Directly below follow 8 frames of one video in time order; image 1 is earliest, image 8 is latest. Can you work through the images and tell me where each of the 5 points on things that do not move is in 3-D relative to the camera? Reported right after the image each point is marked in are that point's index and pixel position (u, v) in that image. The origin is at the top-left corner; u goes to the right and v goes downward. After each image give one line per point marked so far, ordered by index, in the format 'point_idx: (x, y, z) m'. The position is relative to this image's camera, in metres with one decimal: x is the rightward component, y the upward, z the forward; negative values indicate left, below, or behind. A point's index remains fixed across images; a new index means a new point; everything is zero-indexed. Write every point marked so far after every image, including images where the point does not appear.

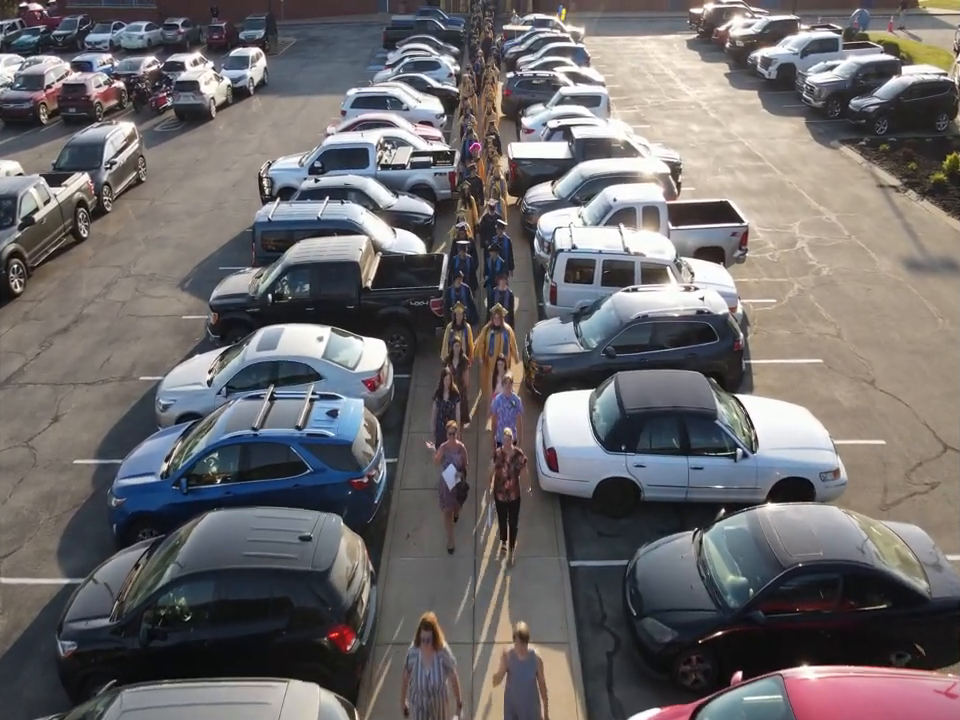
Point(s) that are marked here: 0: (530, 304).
0: (+0.9, +1.0, +15.7) m
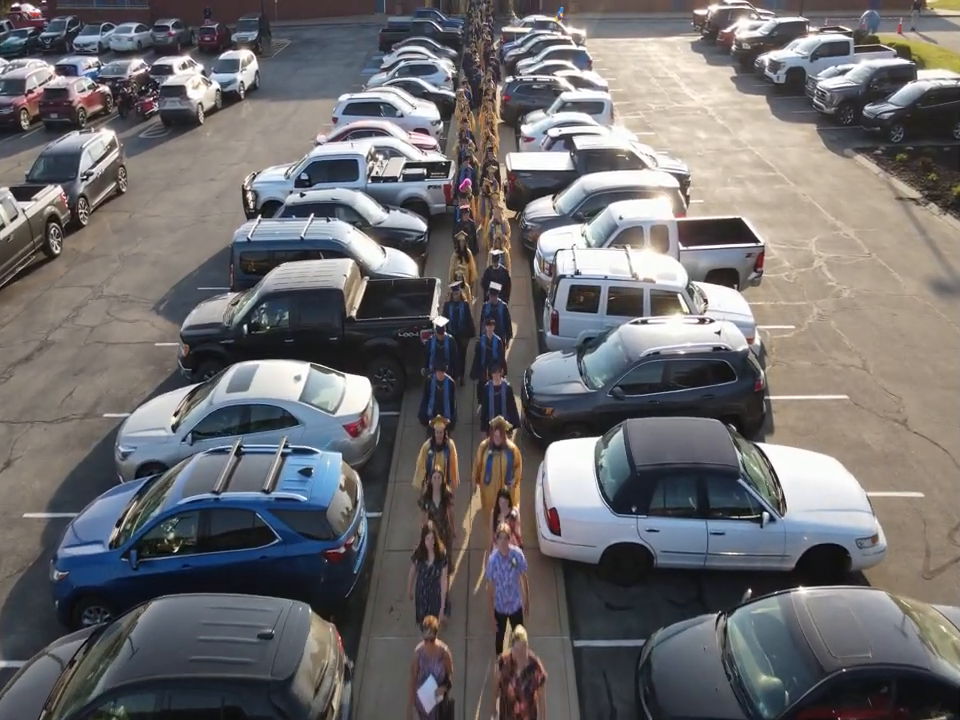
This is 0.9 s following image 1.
0: (+0.8, +0.4, +14.5) m
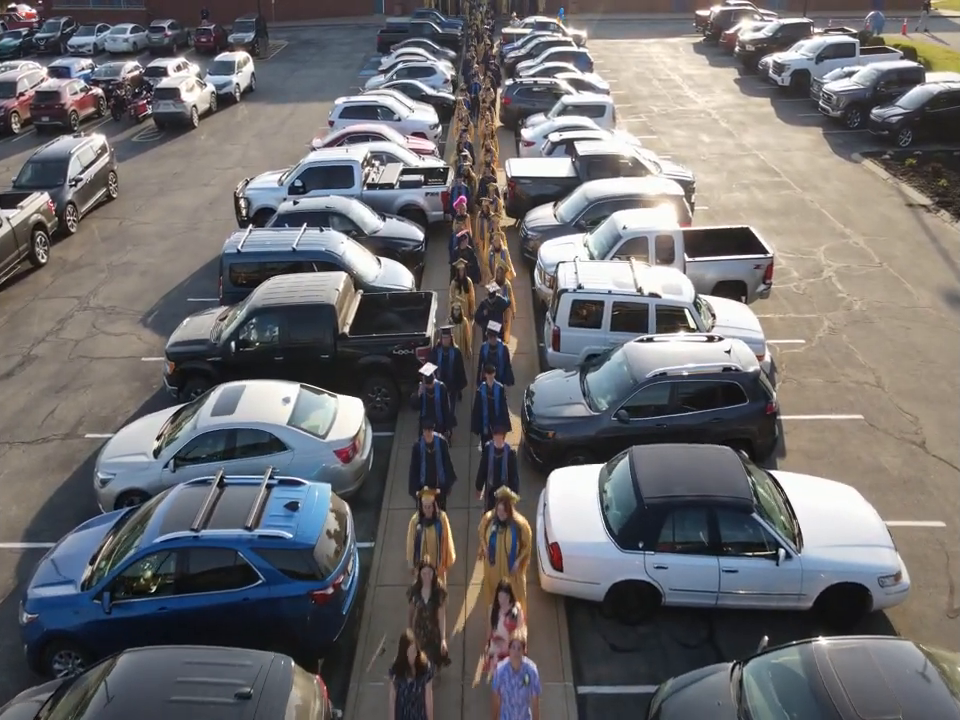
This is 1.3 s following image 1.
0: (+0.8, +0.2, +14.0) m
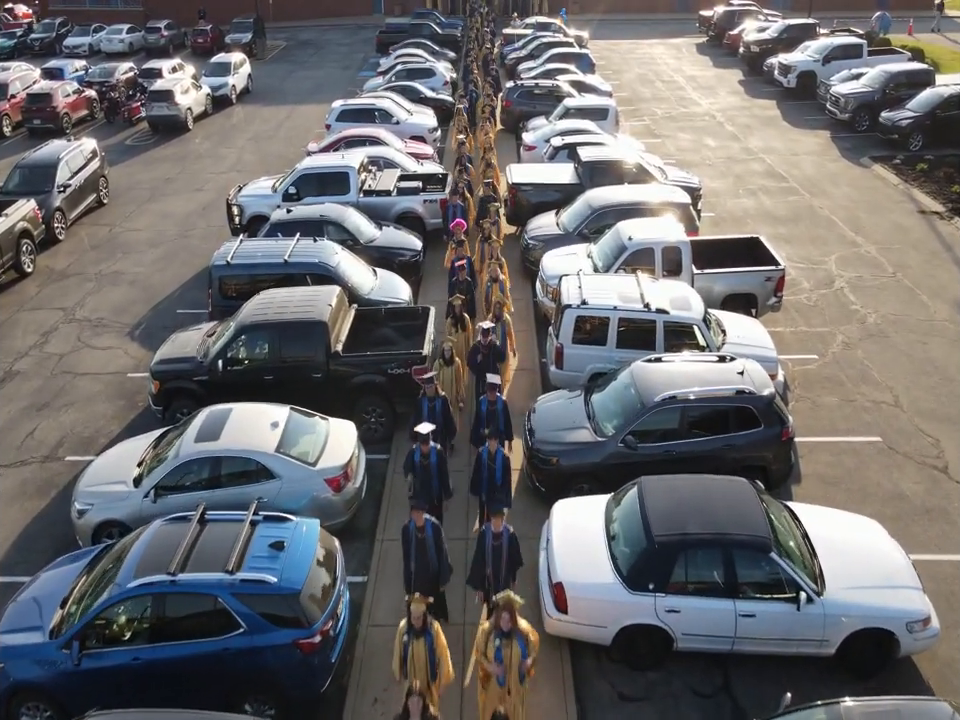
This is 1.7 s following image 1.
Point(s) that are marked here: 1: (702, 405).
0: (+0.8, 0.0, +13.4) m
1: (+2.4, -0.5, +9.9) m
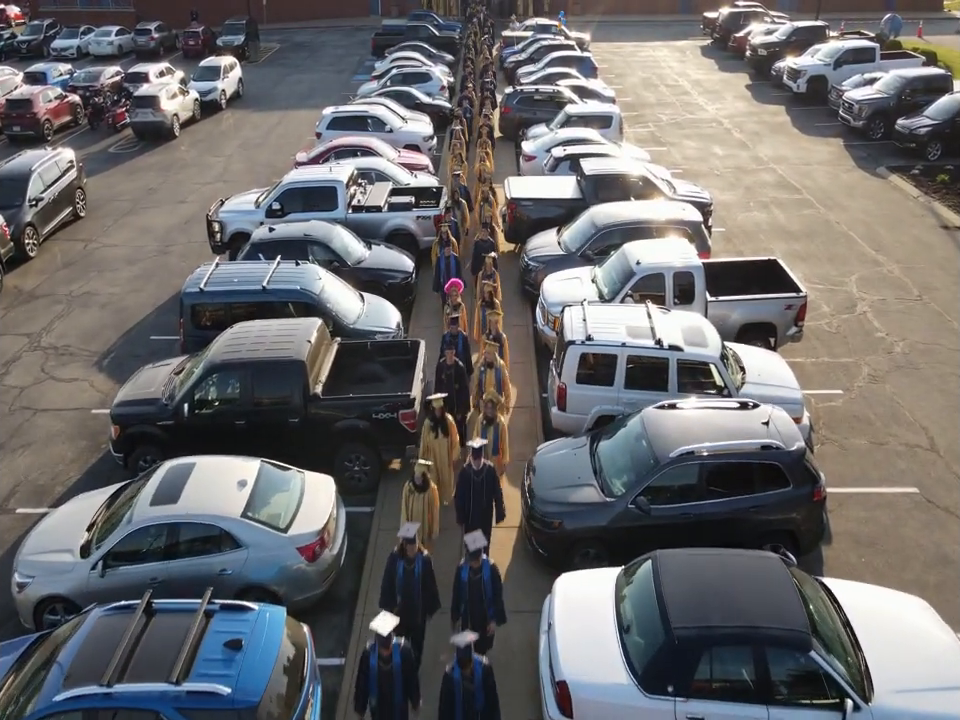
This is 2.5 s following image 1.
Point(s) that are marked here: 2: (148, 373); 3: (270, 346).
0: (+0.7, -0.5, +12.3) m
1: (+2.4, -1.0, +8.8) m
2: (-4.1, -0.2, +11.2) m
3: (-2.5, +0.2, +10.7) m
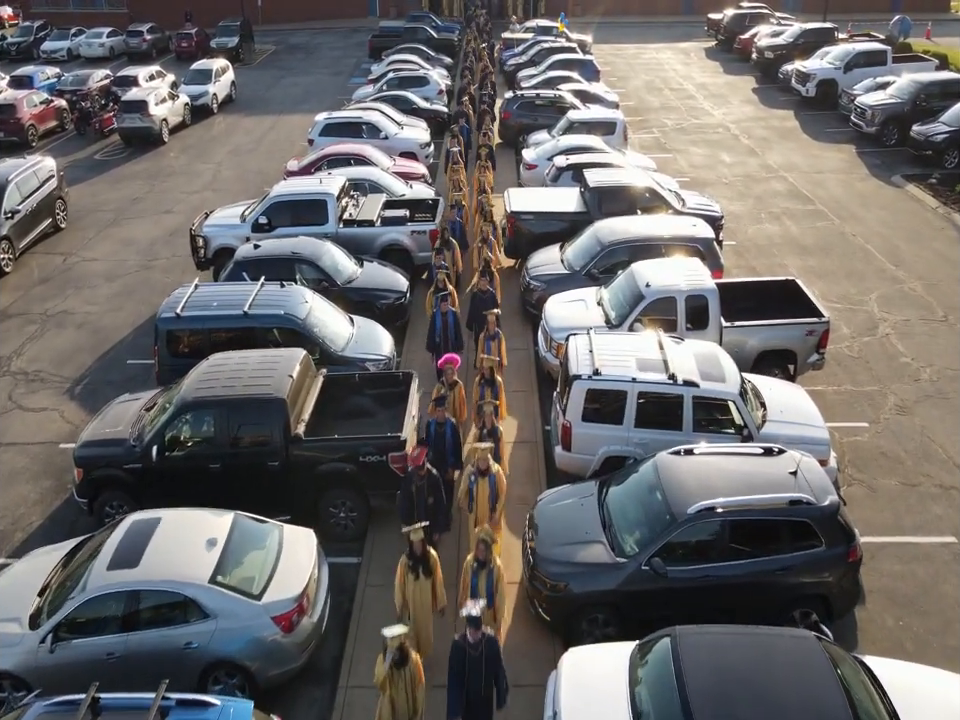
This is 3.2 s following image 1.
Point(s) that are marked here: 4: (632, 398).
0: (+0.7, -0.9, +11.4) m
1: (+2.3, -1.4, +7.9) m
2: (-4.2, -0.6, +10.3) m
3: (-2.5, -0.2, +9.8) m
4: (+1.7, -0.4, +9.8) m
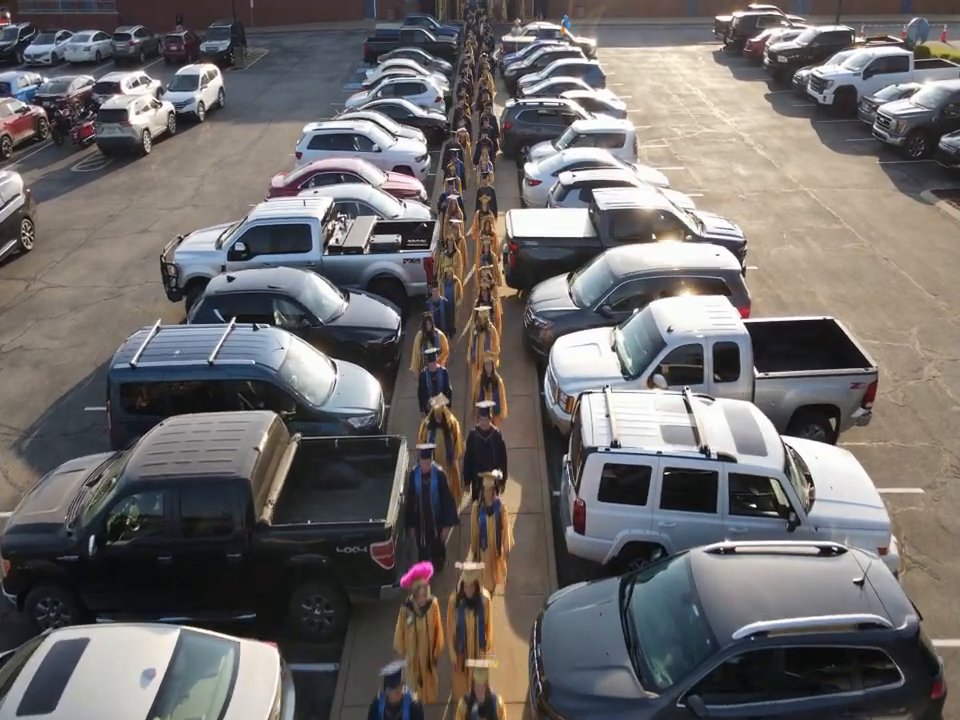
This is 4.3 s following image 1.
0: (+0.7, -1.6, +10.0) m
1: (+2.3, -2.0, +6.4) m
2: (-4.2, -1.2, +8.8) m
3: (-2.5, -0.9, +8.3) m
4: (+1.6, -1.1, +8.3) m
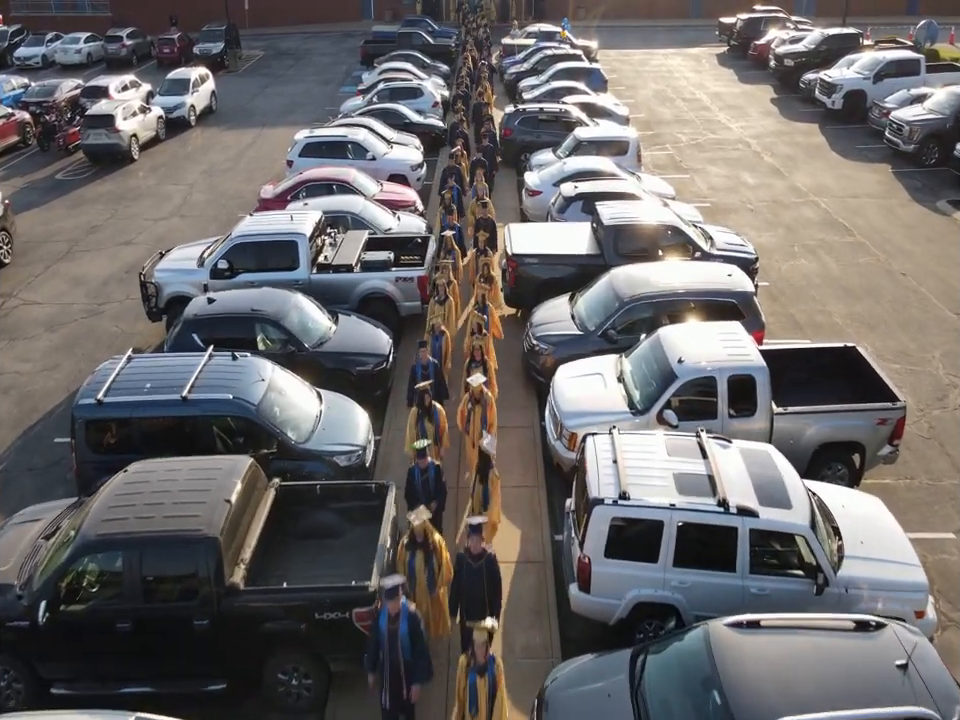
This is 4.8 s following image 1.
0: (+0.7, -1.9, +9.2) m
1: (+2.3, -2.4, +5.6) m
2: (-4.2, -1.6, +8.1) m
3: (-2.6, -1.2, +7.5) m
4: (+1.6, -1.4, +7.5) m
